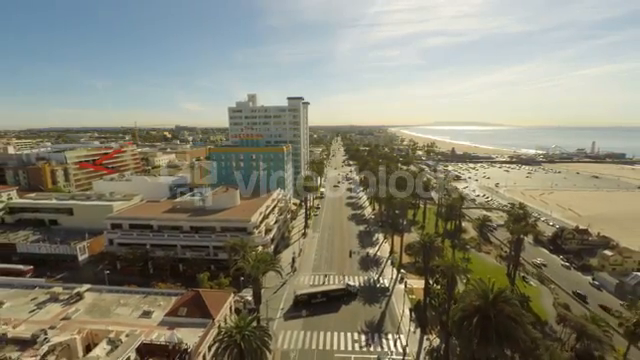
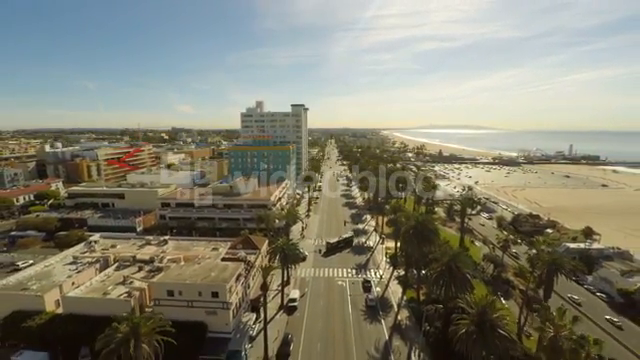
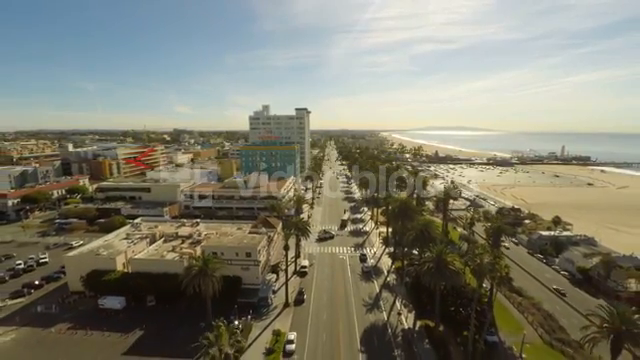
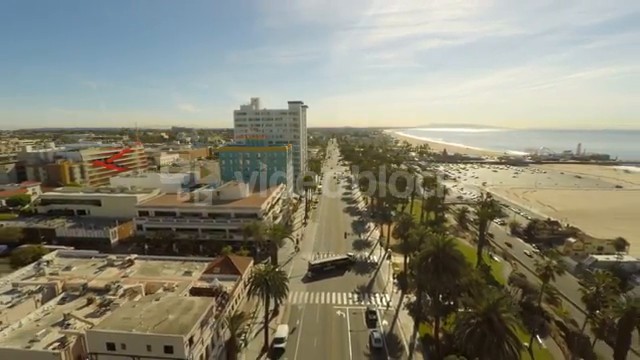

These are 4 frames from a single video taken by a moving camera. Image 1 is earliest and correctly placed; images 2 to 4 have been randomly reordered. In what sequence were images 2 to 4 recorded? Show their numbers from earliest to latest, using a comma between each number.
4, 2, 3
